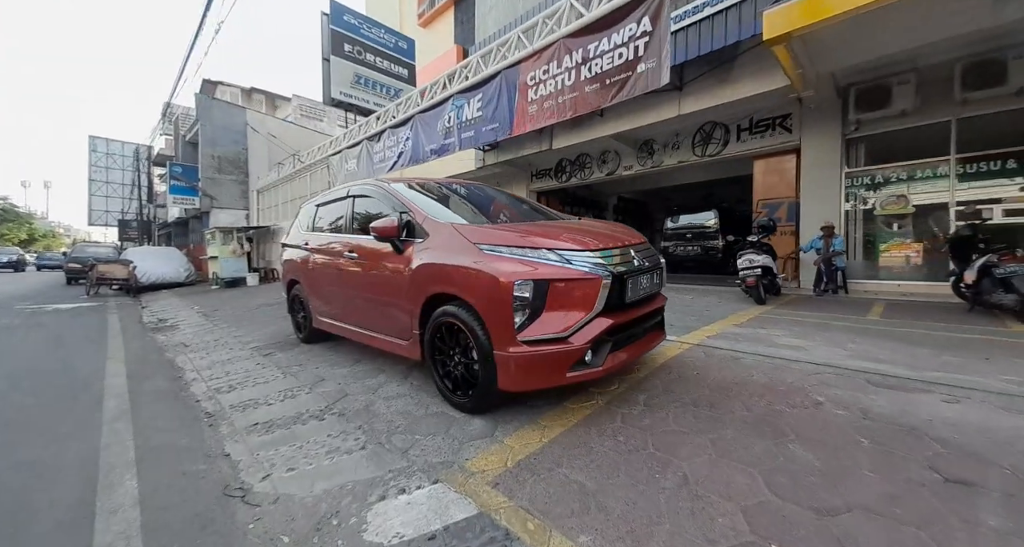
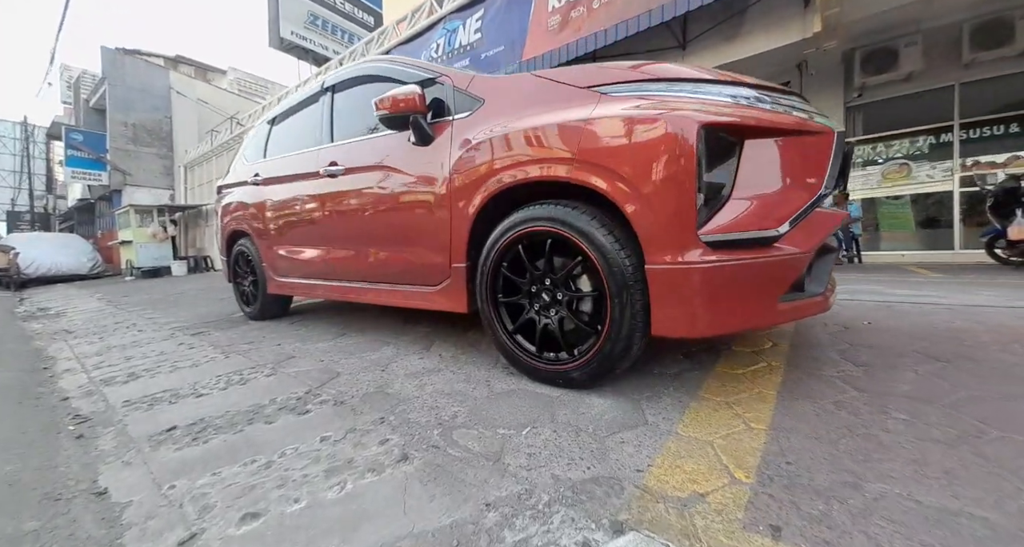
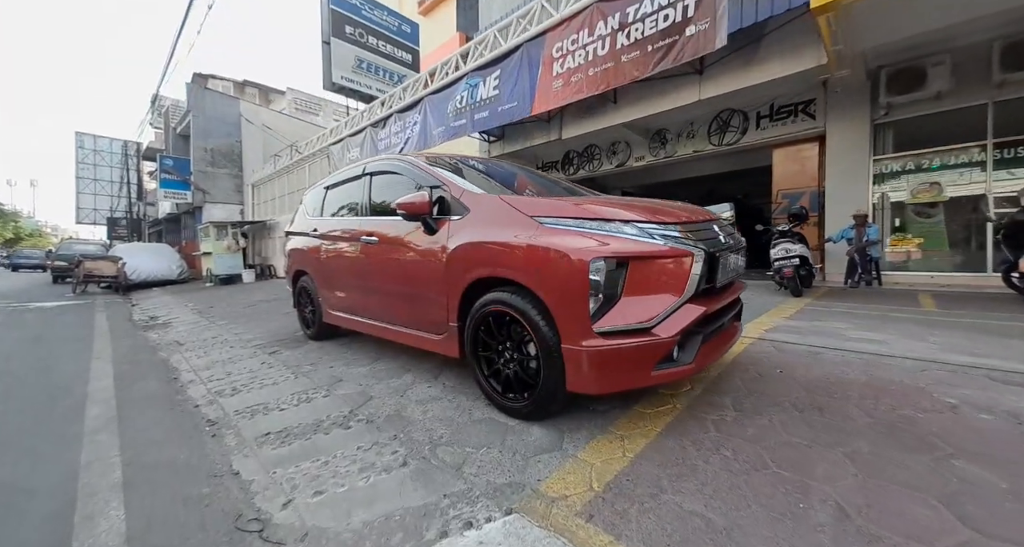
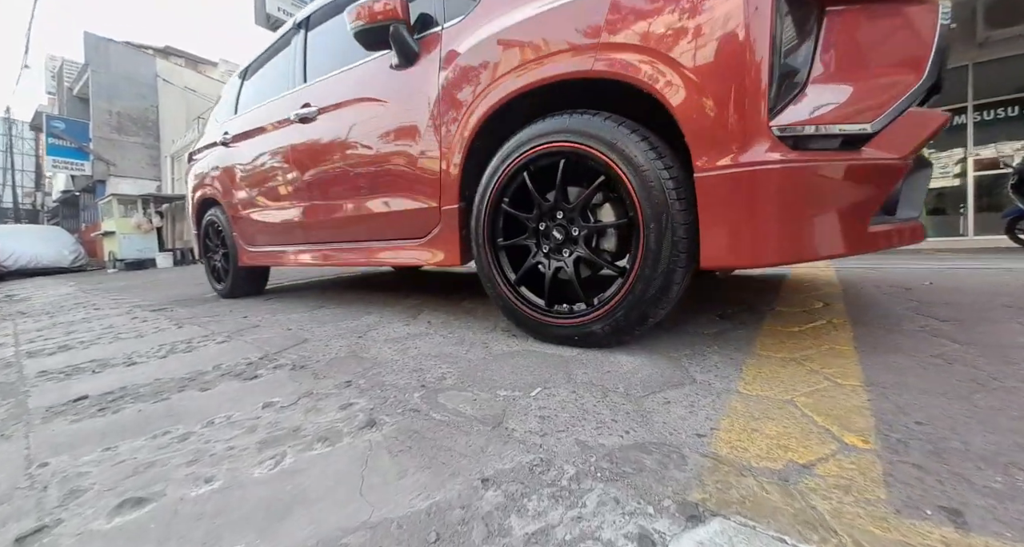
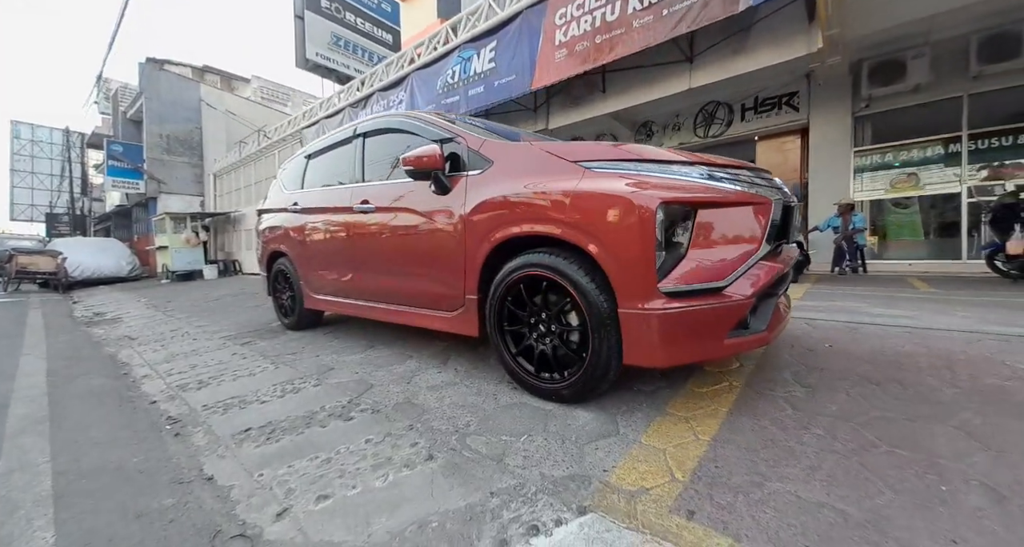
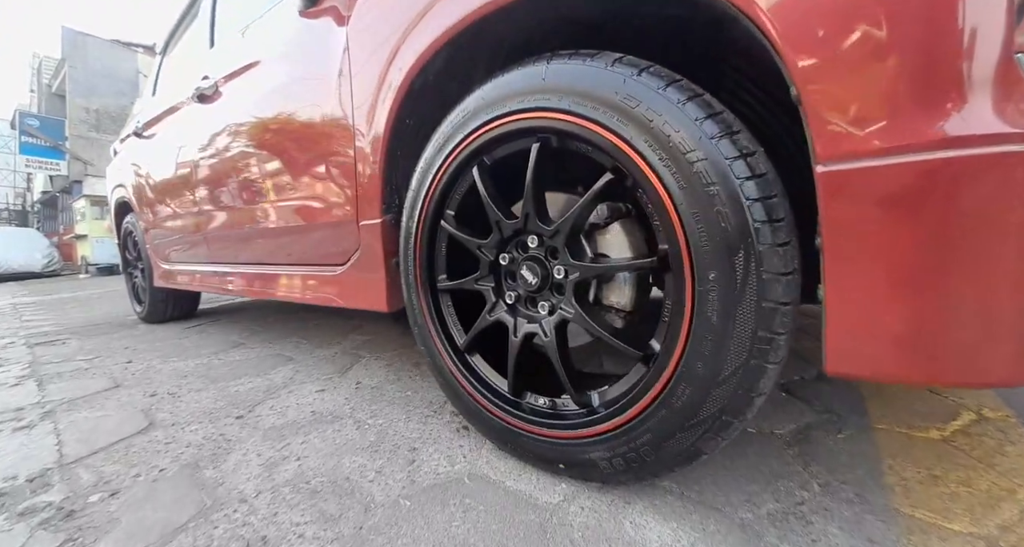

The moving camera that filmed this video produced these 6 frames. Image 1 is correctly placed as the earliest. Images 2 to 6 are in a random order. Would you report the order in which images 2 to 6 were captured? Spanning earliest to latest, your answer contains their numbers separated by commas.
3, 5, 2, 4, 6
